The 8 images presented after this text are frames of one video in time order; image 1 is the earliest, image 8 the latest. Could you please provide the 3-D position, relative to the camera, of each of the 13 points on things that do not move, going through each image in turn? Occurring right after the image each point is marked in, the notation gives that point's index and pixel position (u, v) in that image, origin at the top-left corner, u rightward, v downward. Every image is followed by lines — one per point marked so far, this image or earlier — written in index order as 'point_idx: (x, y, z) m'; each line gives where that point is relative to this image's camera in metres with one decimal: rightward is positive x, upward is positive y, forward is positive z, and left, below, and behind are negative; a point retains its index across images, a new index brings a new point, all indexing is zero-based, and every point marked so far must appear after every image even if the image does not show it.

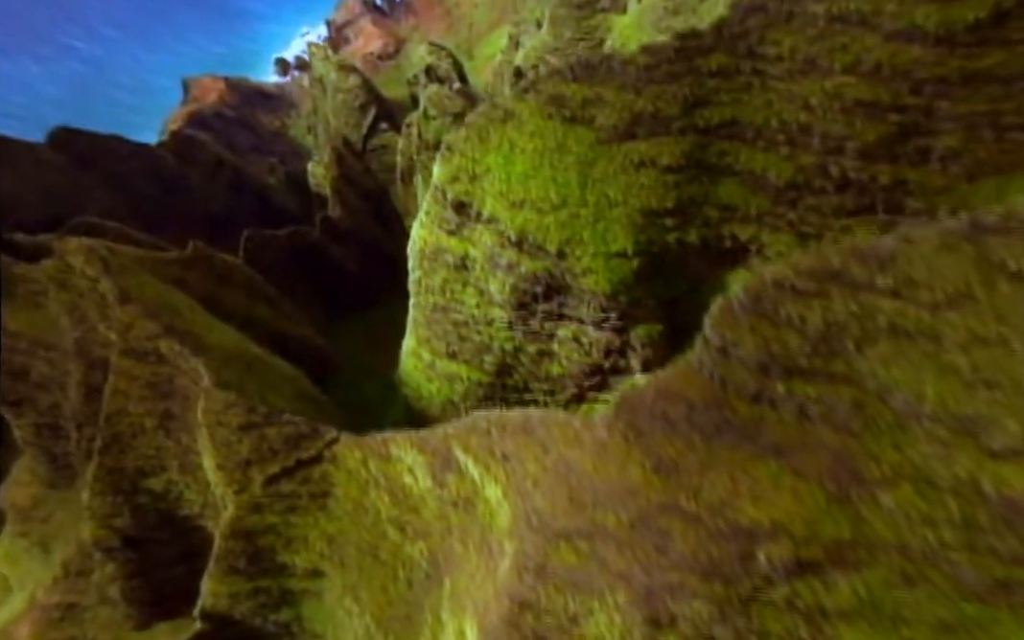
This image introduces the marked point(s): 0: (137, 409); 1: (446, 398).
0: (-4.8, -1.1, +8.8) m
1: (-0.7, -0.8, +7.9) m
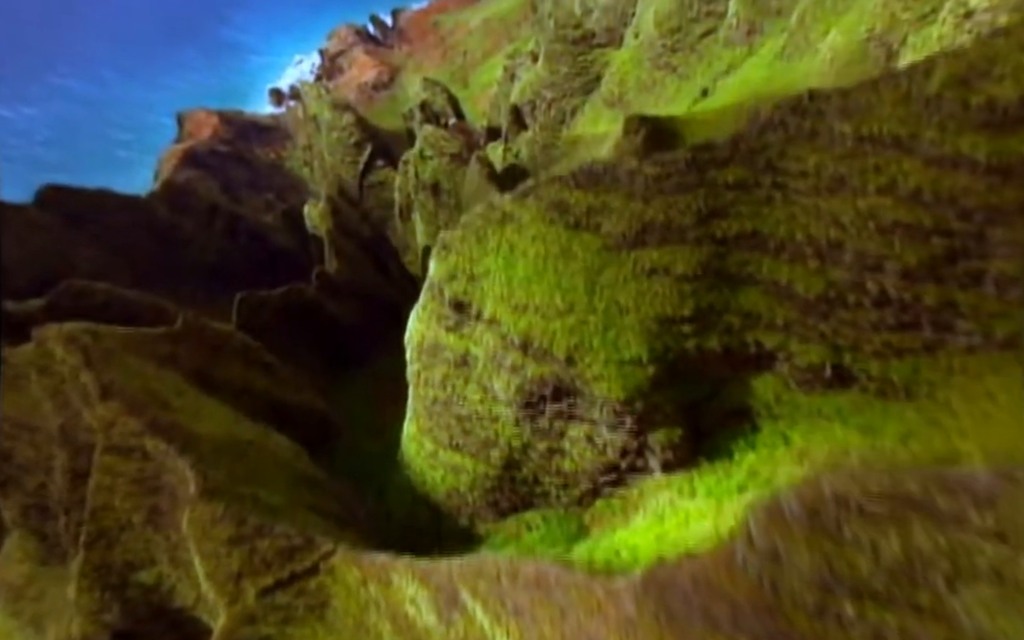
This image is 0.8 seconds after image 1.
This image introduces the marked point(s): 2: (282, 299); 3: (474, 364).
0: (-4.7, -2.2, +8.3) m
1: (-0.6, -1.8, +7.4) m
2: (-5.1, +0.5, +15.1) m
3: (-0.4, -0.4, +6.6) m
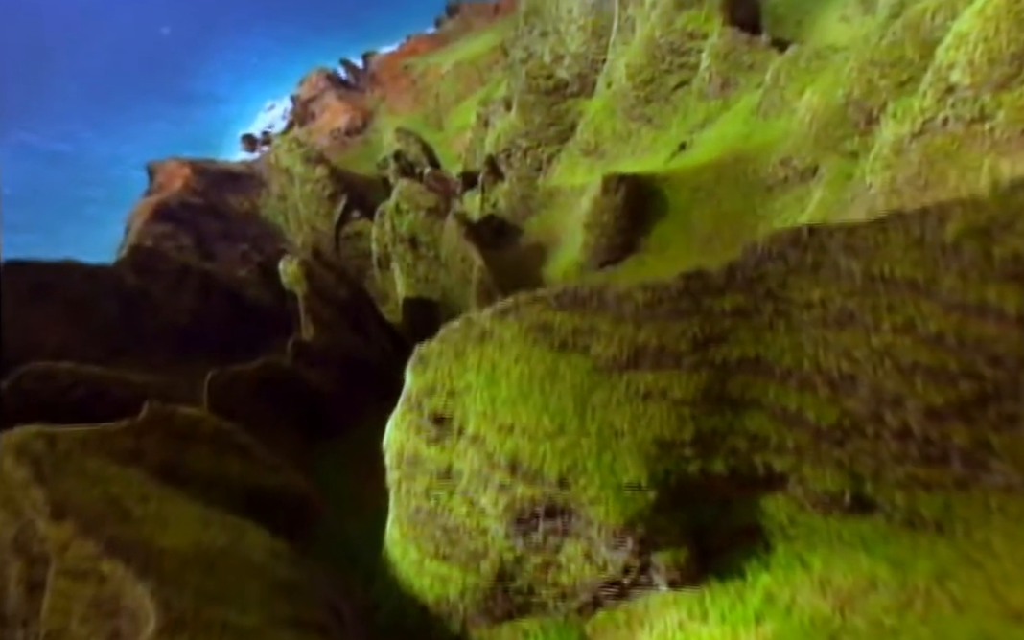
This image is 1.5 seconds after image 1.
0: (-4.8, -3.5, +7.7) m
1: (-0.7, -2.9, +6.8) m
2: (-5.4, -1.1, +14.5) m
3: (-0.5, -1.4, +6.1) m
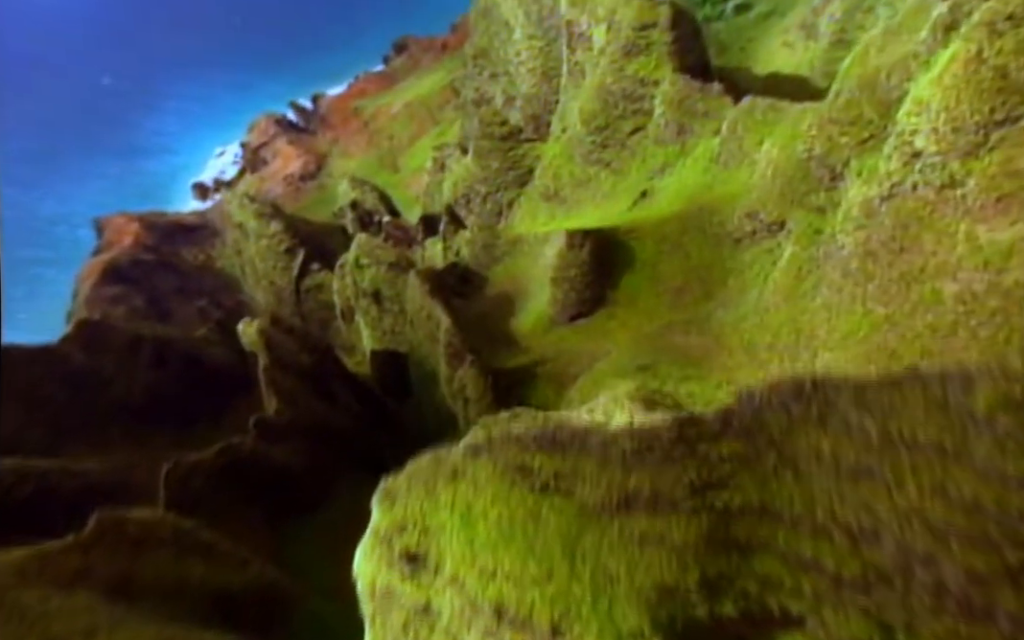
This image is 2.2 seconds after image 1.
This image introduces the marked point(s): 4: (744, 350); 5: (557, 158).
0: (-4.8, -4.8, +6.8) m
1: (-0.7, -3.9, +6.2) m
2: (-5.9, -2.7, +13.7) m
3: (-0.6, -2.4, +5.6) m
4: (+3.1, -0.4, +9.2) m
5: (+1.2, +4.3, +18.6) m
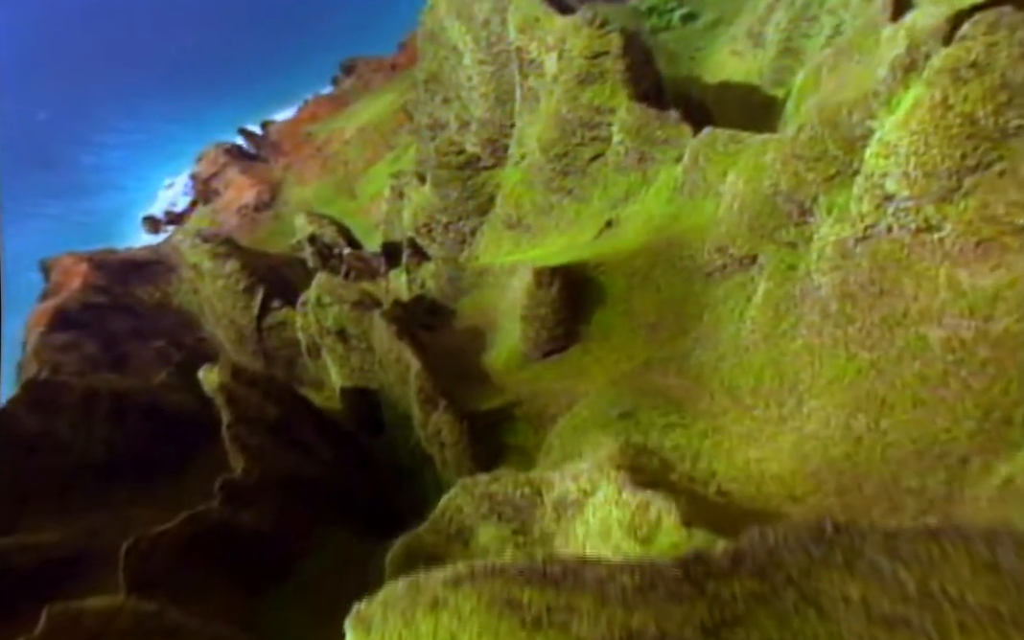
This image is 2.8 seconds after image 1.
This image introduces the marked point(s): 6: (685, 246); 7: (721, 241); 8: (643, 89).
0: (-4.7, -5.9, +6.1) m
1: (-0.7, -4.6, +5.7) m
2: (-6.2, -3.9, +13.0) m
3: (-0.6, -3.1, +5.1) m
4: (+2.8, -0.9, +8.9) m
5: (+0.2, +3.5, +18.3) m
6: (+2.9, +1.2, +11.3) m
7: (+3.1, +1.1, +10.3) m
8: (+2.8, +4.8, +14.4) m
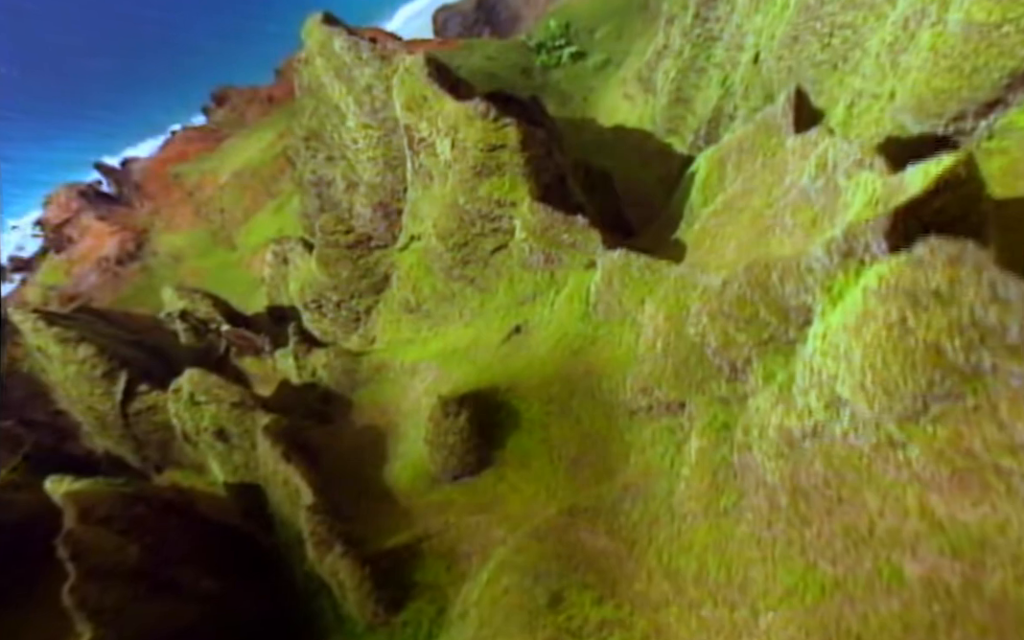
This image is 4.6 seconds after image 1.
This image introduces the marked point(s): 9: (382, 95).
0: (-4.9, -8.2, +4.0) m
1: (-1.0, -6.7, +4.2) m
2: (-7.6, -6.5, +10.6) m
3: (-0.9, -5.2, +3.7) m
4: (+1.8, -2.9, +7.9) m
5: (-2.4, +1.3, +16.9) m
6: (+1.4, -0.8, +10.4) m
7: (+1.8, -0.8, +9.4) m
8: (+0.6, +2.7, +13.4) m
9: (-3.5, +6.1, +18.8) m
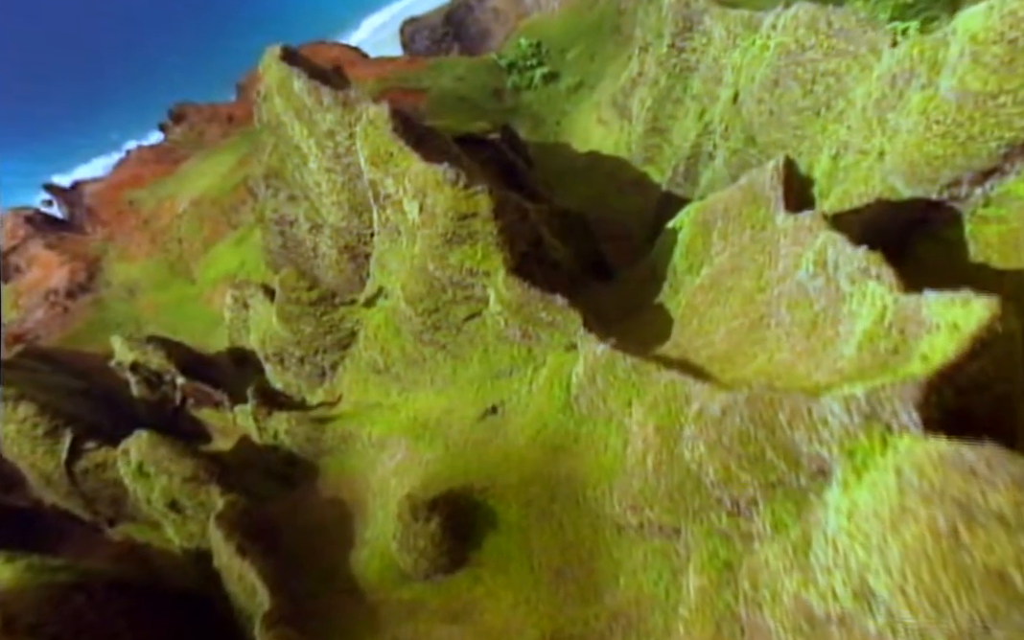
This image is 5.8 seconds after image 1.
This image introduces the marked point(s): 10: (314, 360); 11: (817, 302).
0: (-4.9, -9.6, +2.9) m
1: (-1.0, -8.1, +3.3) m
2: (-7.8, -8.0, +9.4) m
3: (-0.9, -6.6, +2.7) m
4: (+1.6, -4.3, +7.1) m
5: (-3.0, -0.2, +15.9) m
6: (+1.1, -2.2, +9.6) m
7: (+1.5, -2.2, +8.5) m
8: (+0.1, +1.3, +12.6) m
9: (-4.3, +4.6, +17.8) m
10: (-5.2, -1.1, +17.9) m
11: (+3.8, +0.2, +8.7) m
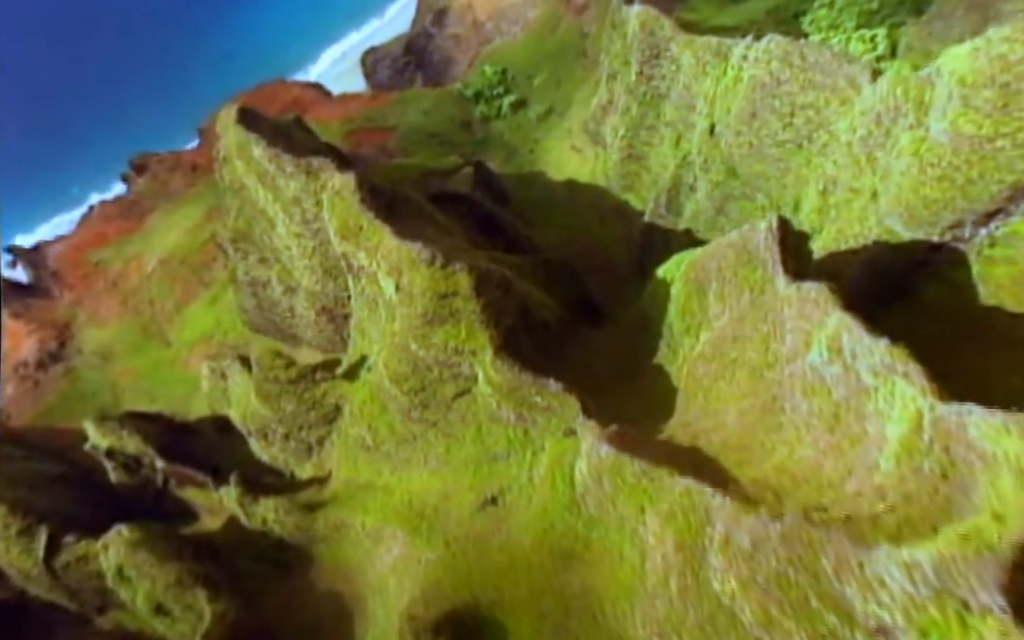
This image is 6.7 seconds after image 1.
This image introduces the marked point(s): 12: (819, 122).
0: (-4.0, -11.3, +2.0) m
1: (-0.2, -9.4, +2.4) m
2: (-7.2, -9.9, +8.4) m
3: (-0.2, -7.9, +1.9) m
4: (+1.9, -5.4, +6.3) m
5: (-3.2, -1.9, +15.1) m
6: (+1.2, -3.5, +8.8) m
7: (+1.7, -3.4, +7.8) m
8: (-0.1, -0.1, +11.8) m
9: (-4.9, +2.8, +16.9) m
10: (-5.3, -2.9, +17.0) m
11: (+3.8, -0.8, +8.0) m
12: (+6.6, +4.3, +14.8) m
